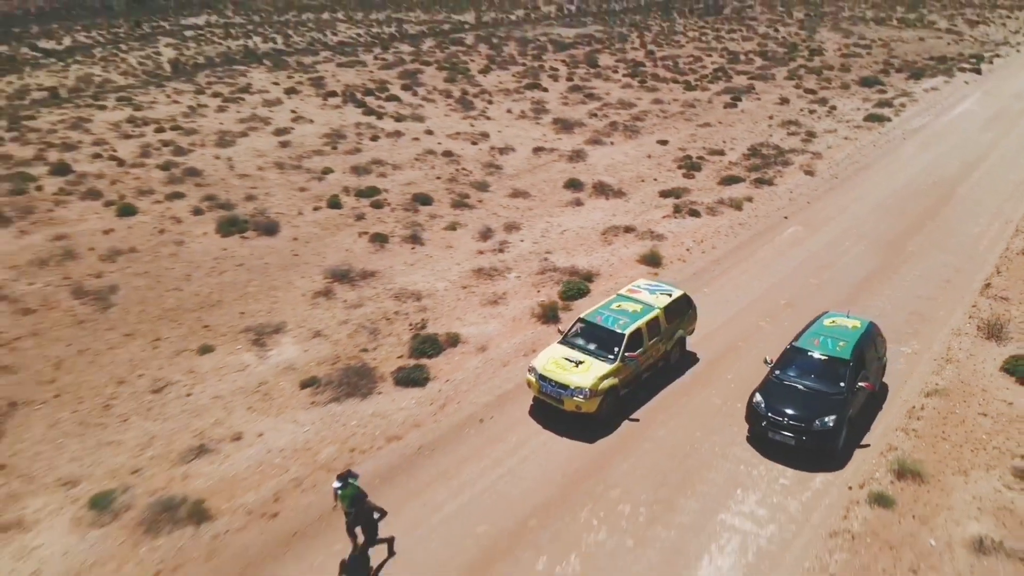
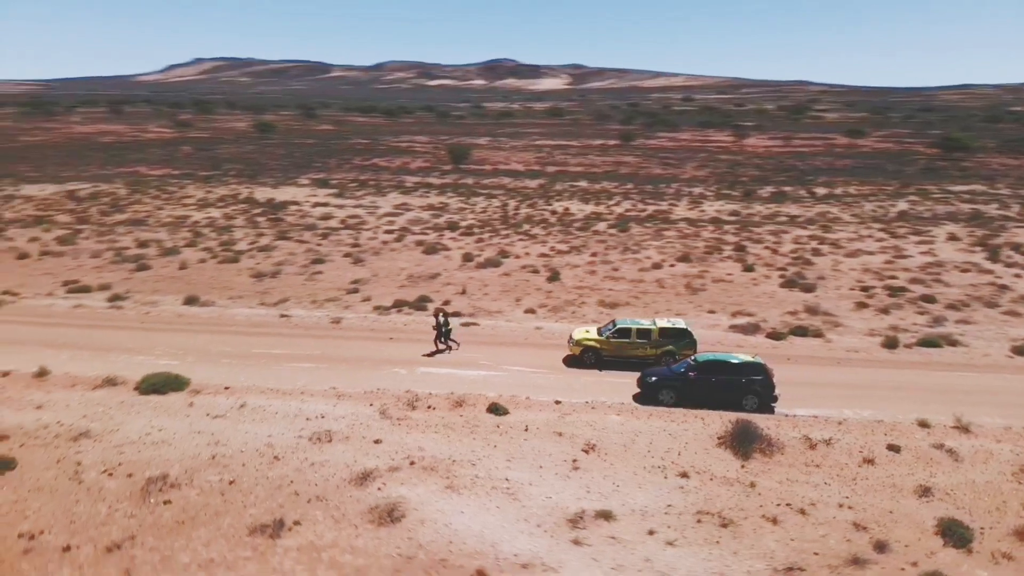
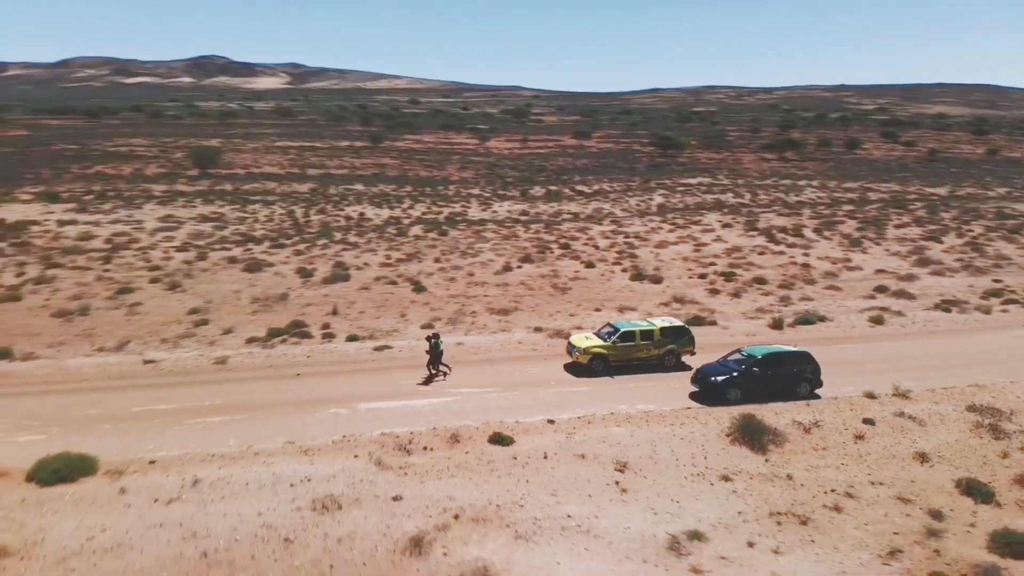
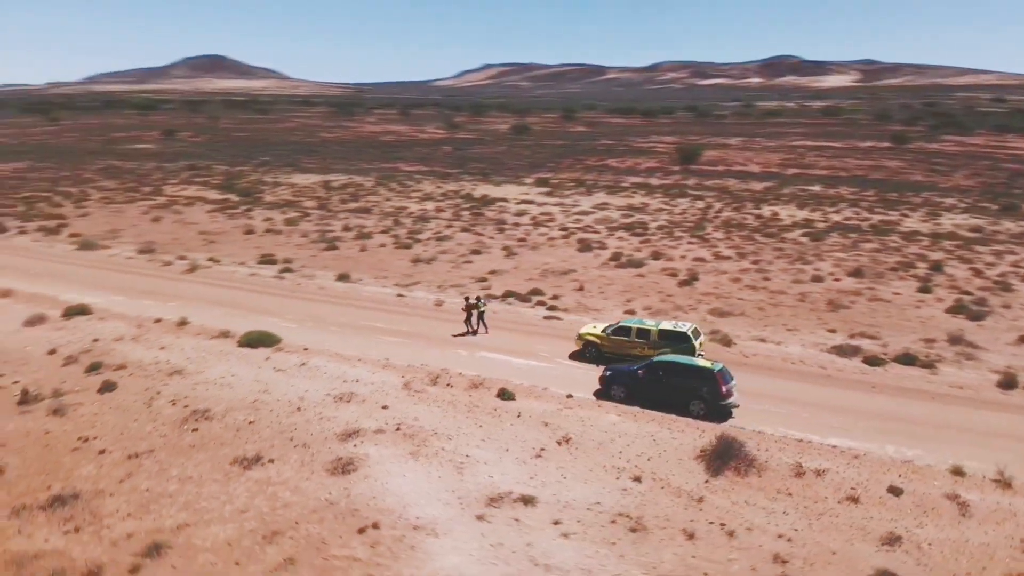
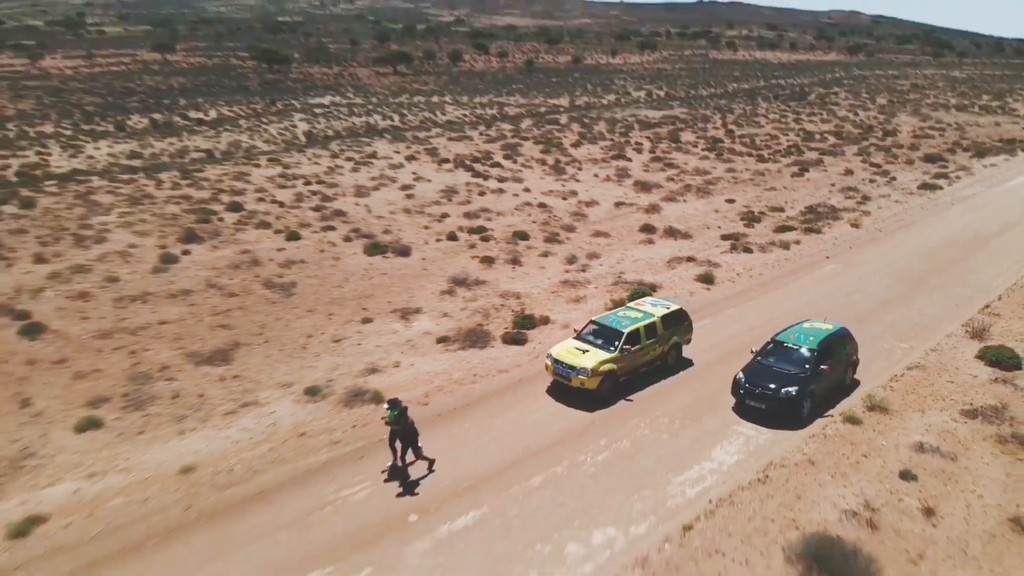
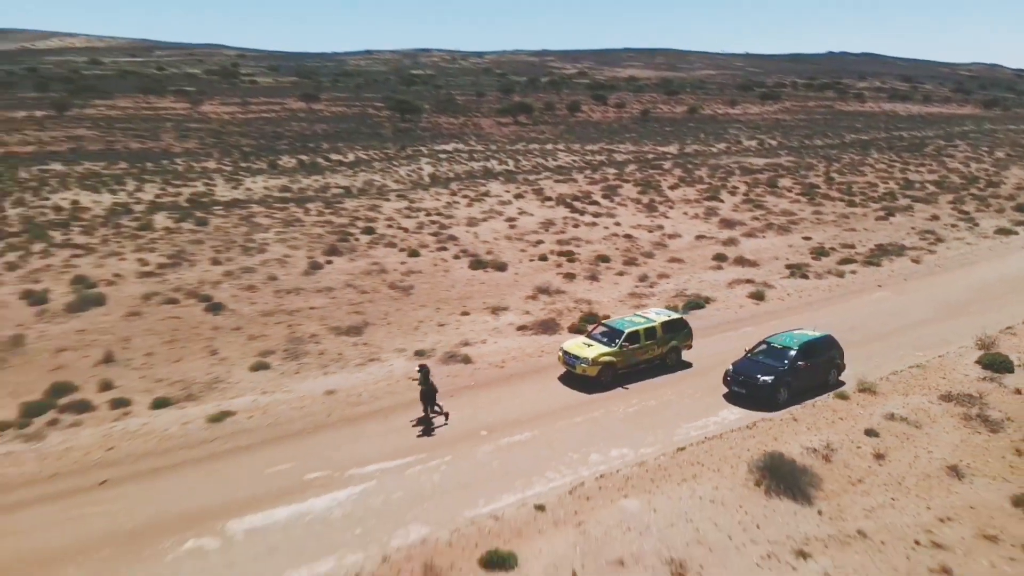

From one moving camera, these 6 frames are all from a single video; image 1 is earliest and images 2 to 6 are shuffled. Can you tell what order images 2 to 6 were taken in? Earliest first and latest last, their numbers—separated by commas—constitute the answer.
5, 6, 3, 2, 4
